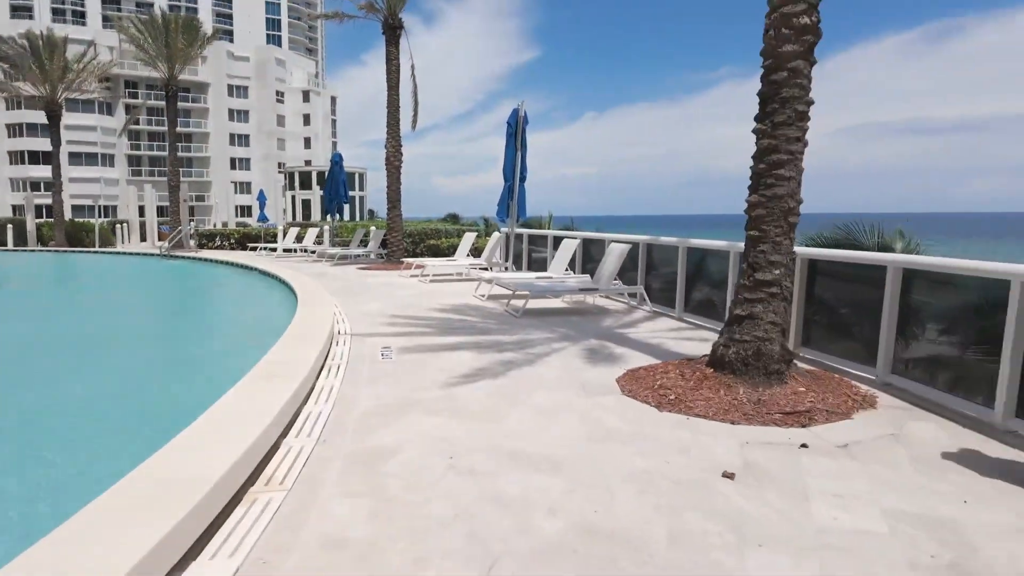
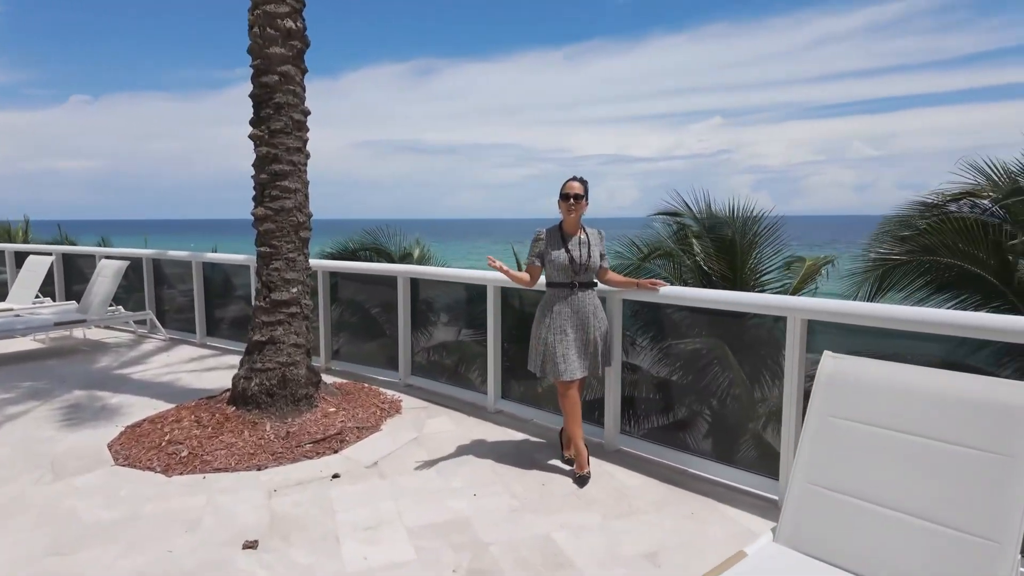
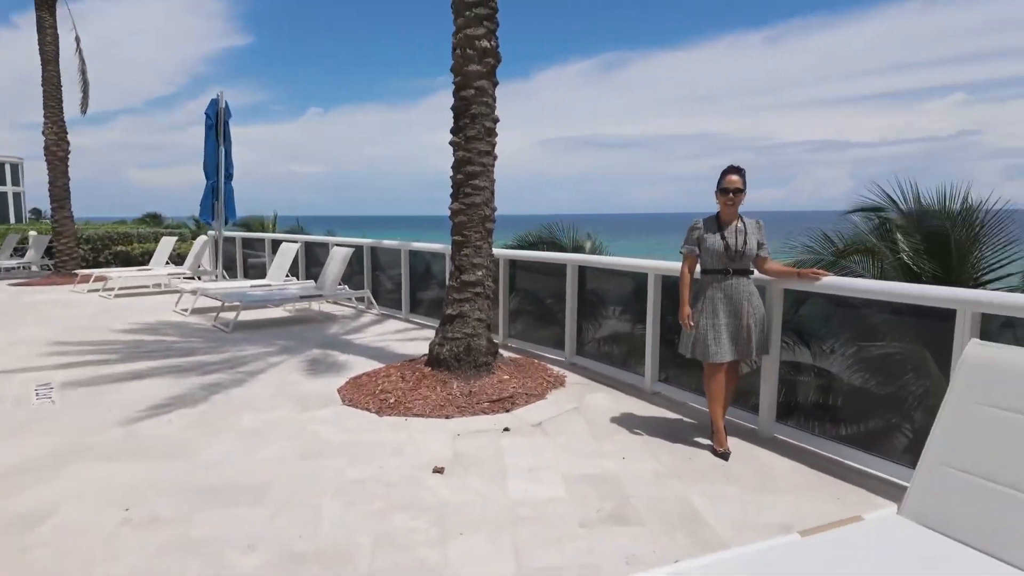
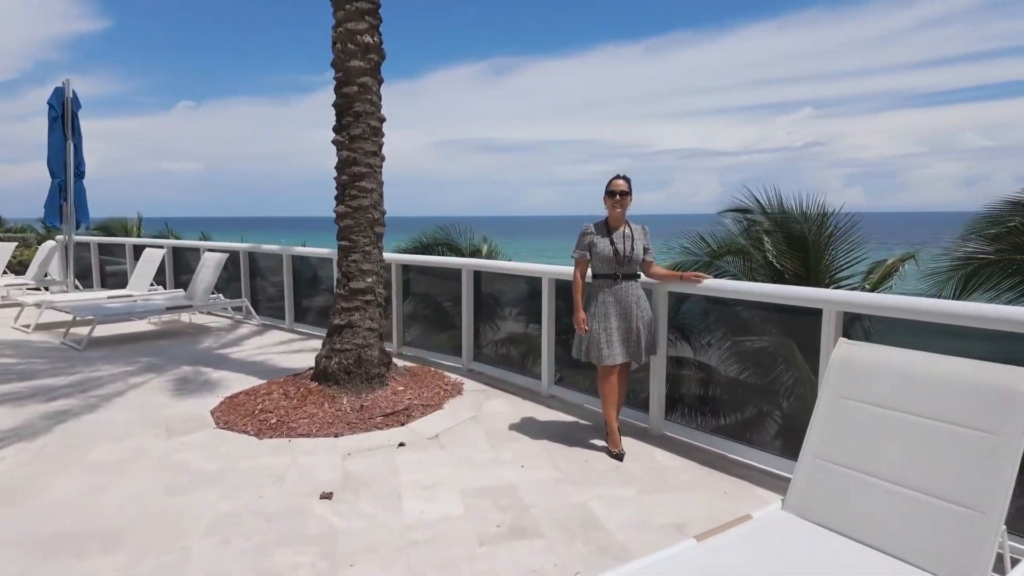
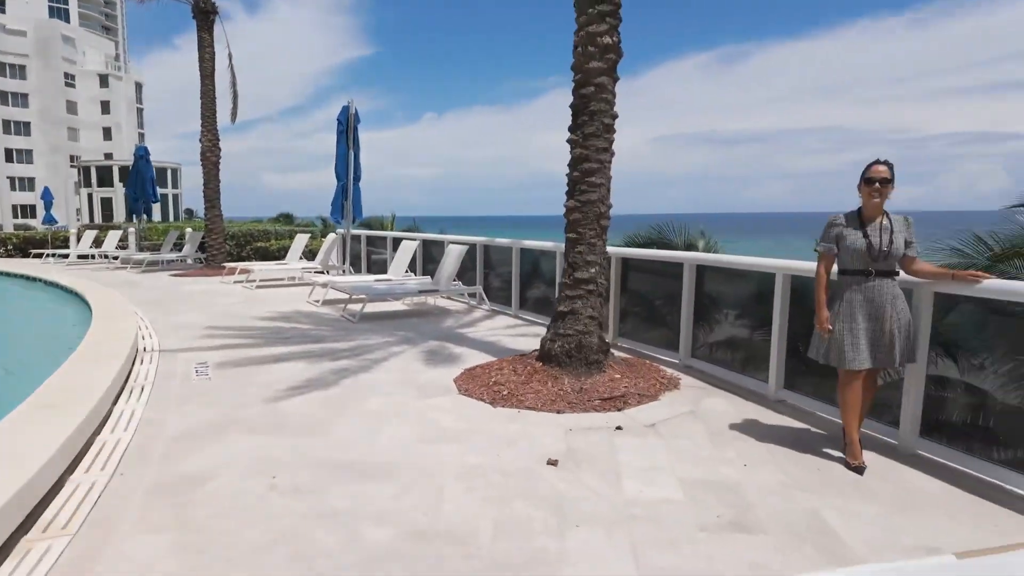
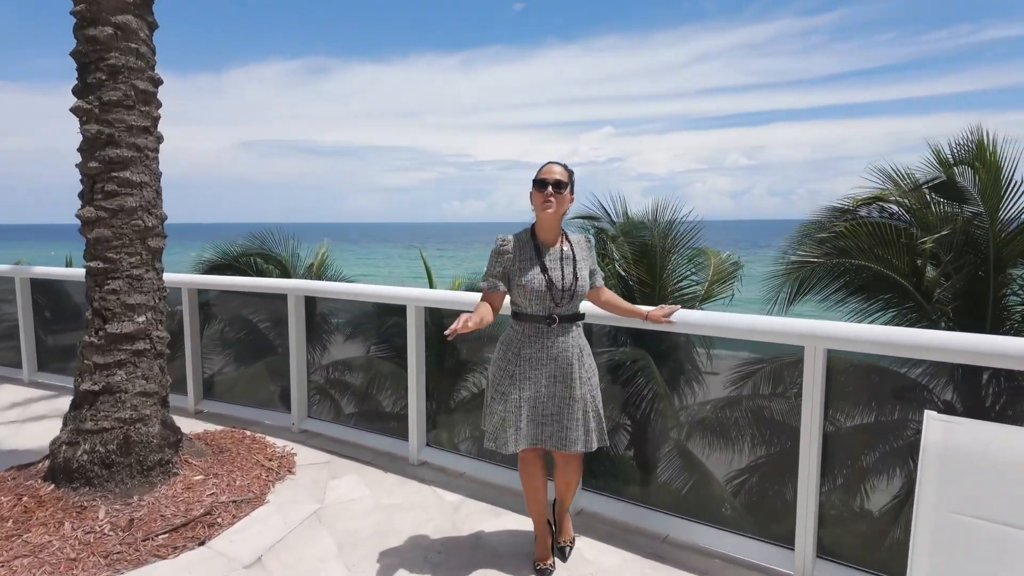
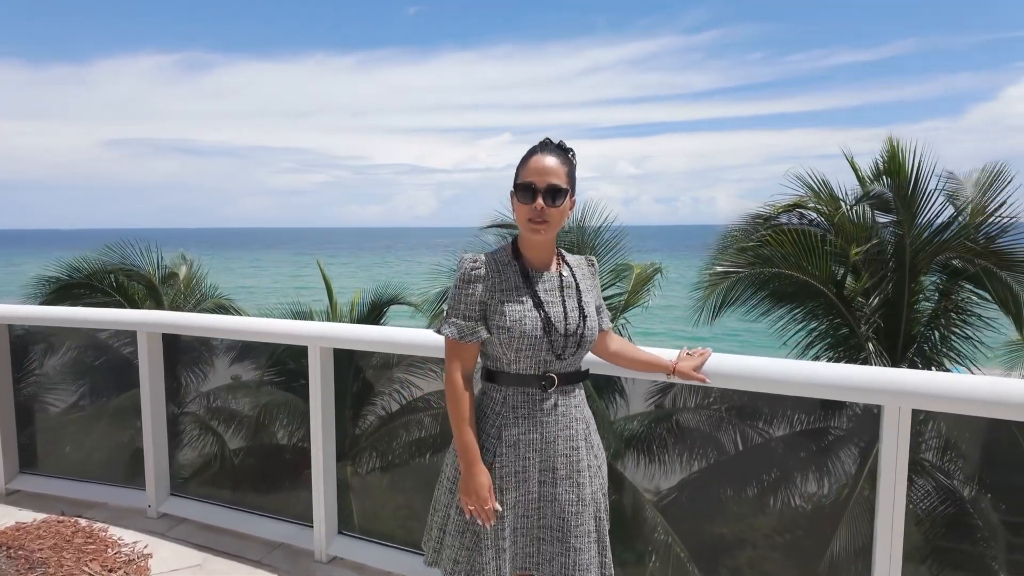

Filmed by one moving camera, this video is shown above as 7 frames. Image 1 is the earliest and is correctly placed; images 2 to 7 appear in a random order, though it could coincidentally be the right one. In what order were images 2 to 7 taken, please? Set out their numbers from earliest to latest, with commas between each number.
5, 3, 4, 2, 6, 7
